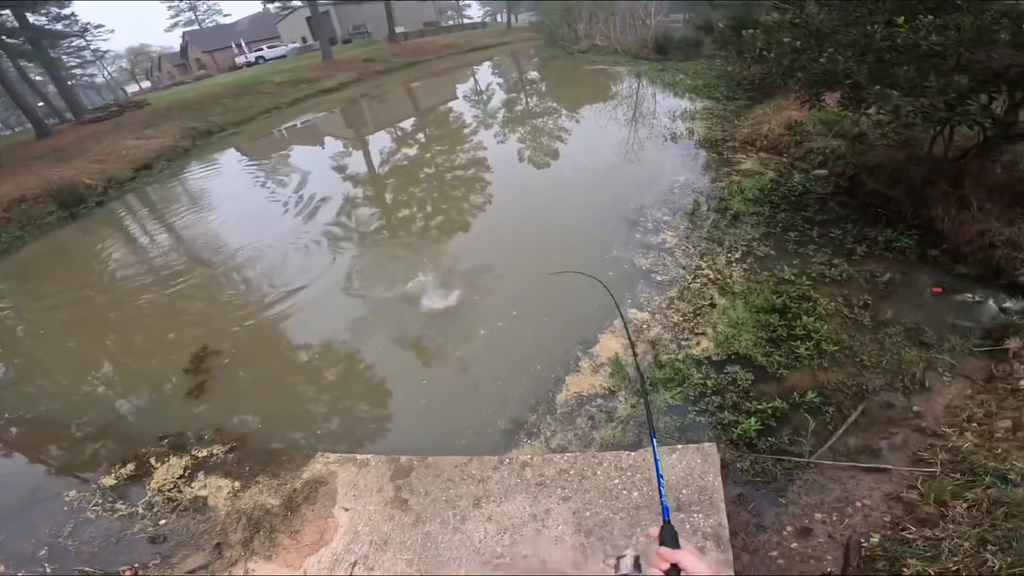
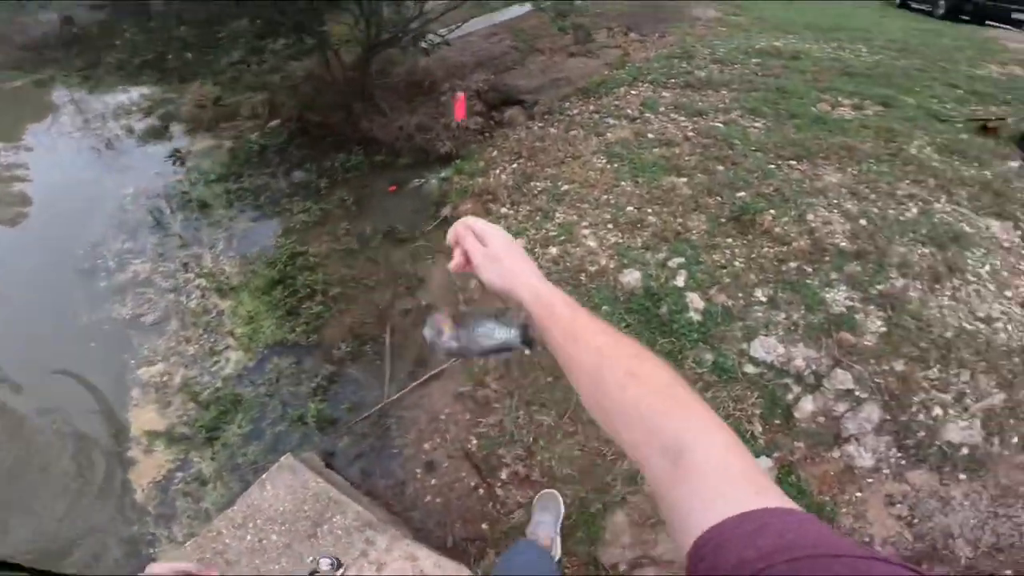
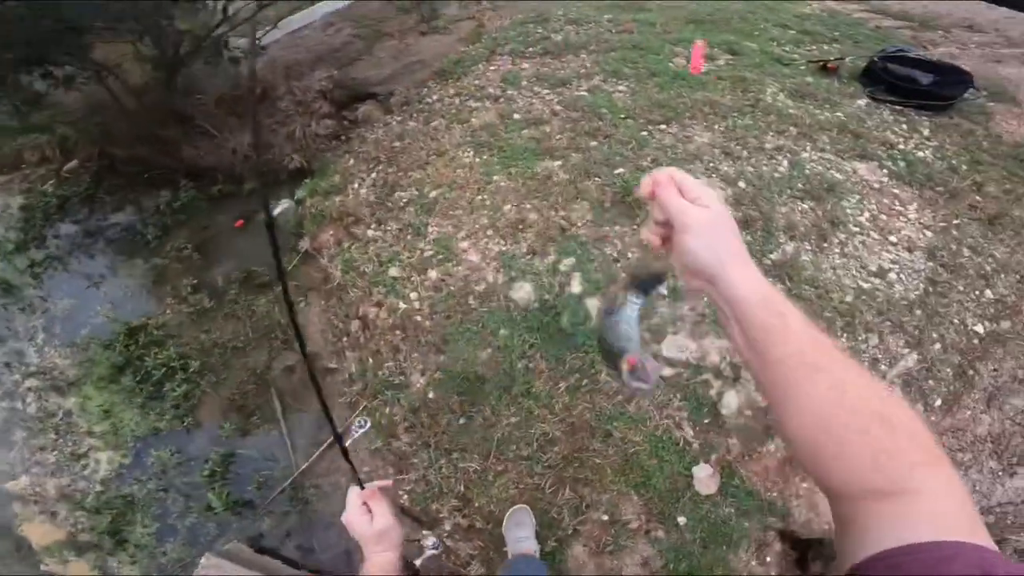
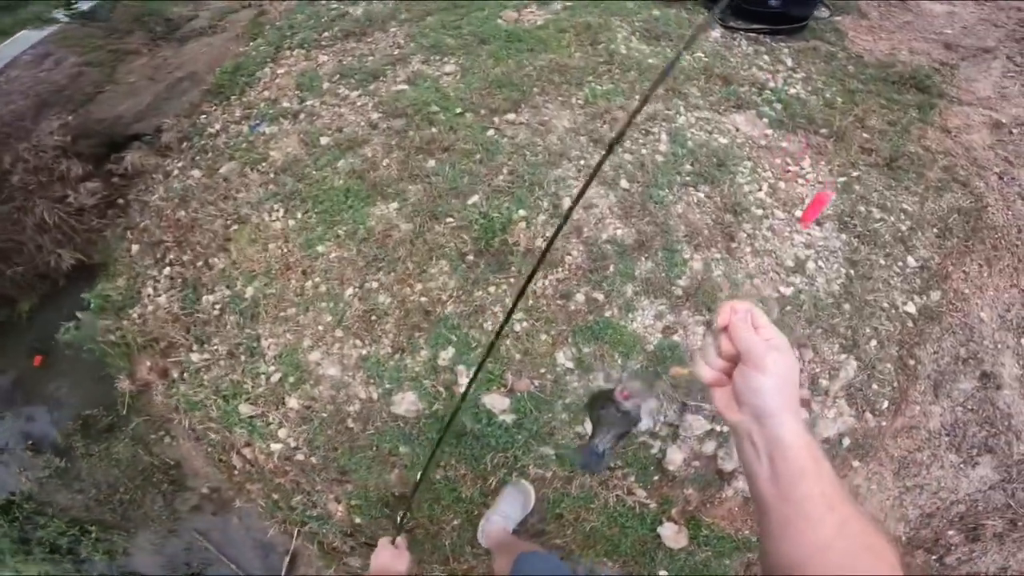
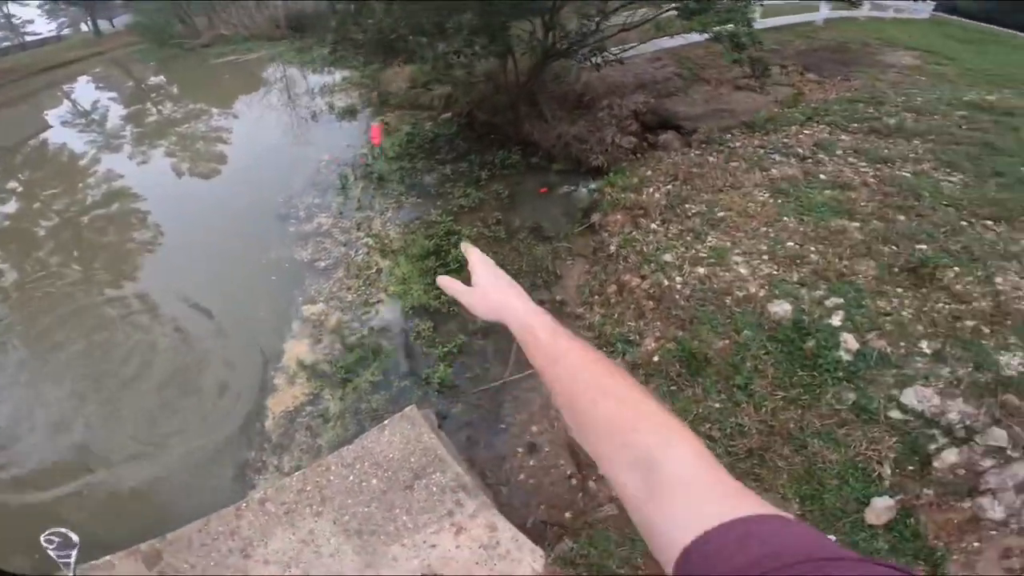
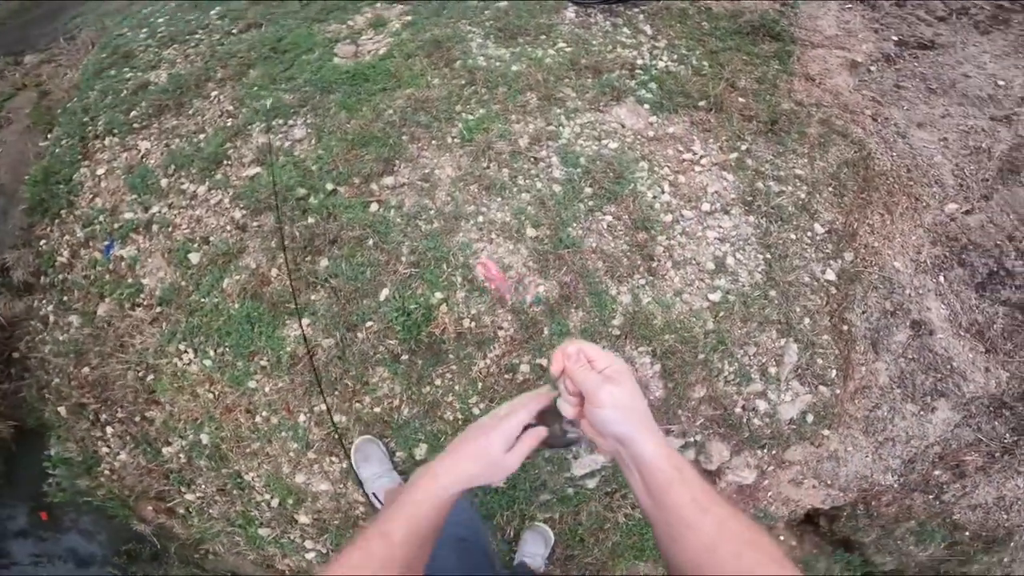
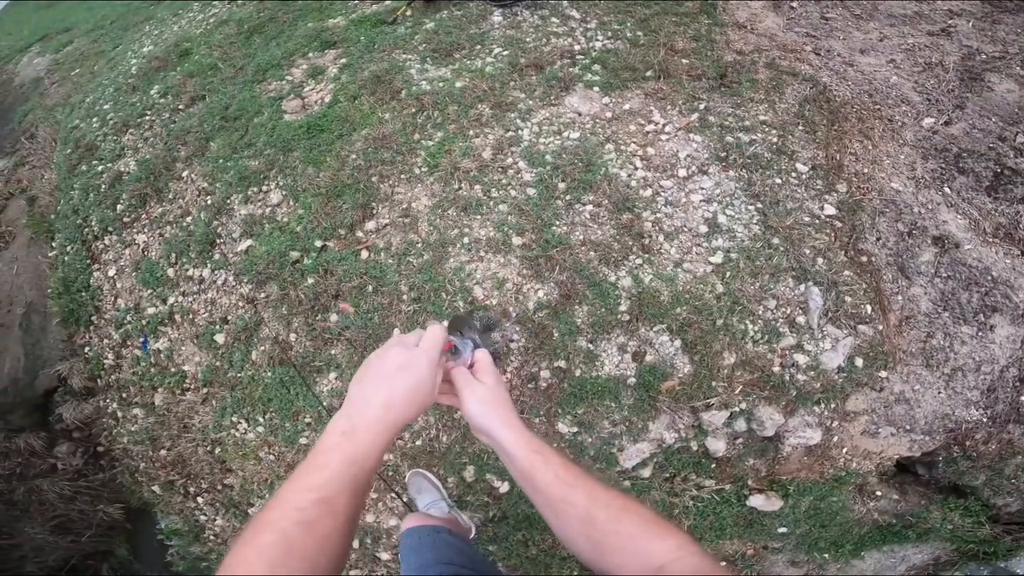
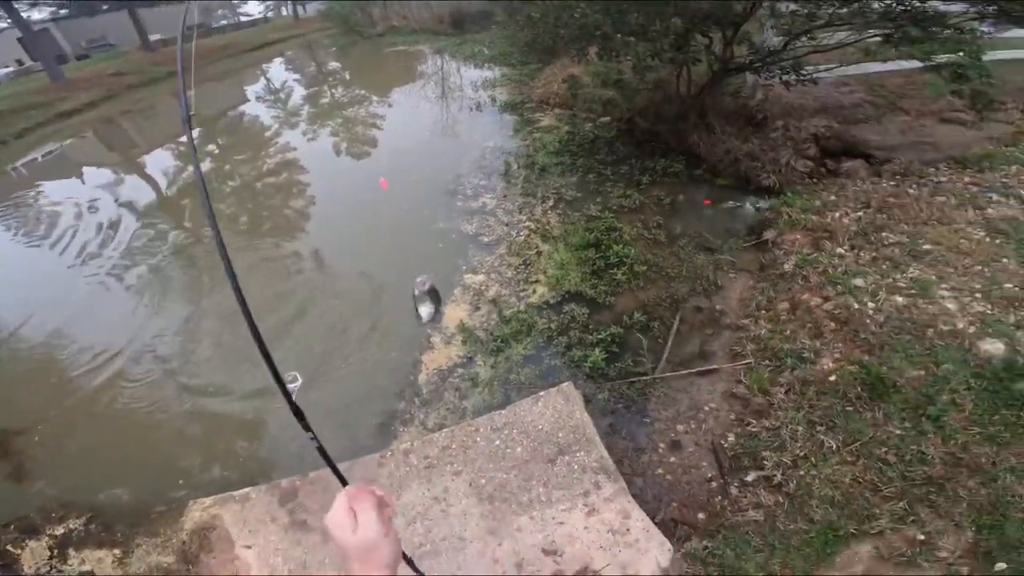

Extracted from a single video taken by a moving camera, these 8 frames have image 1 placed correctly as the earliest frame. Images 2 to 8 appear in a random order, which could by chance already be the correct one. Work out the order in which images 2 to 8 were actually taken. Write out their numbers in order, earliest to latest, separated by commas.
8, 5, 2, 3, 4, 6, 7
